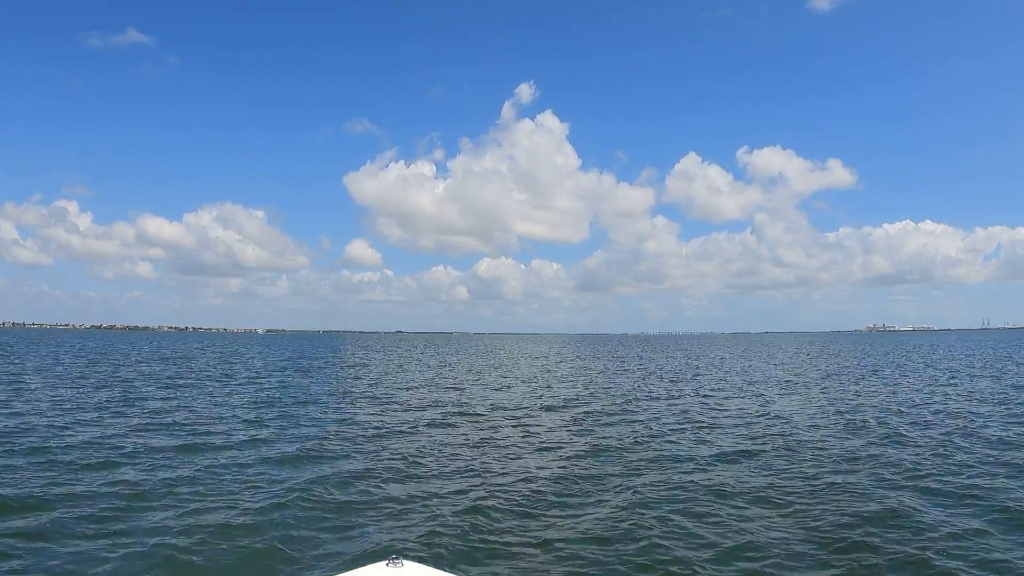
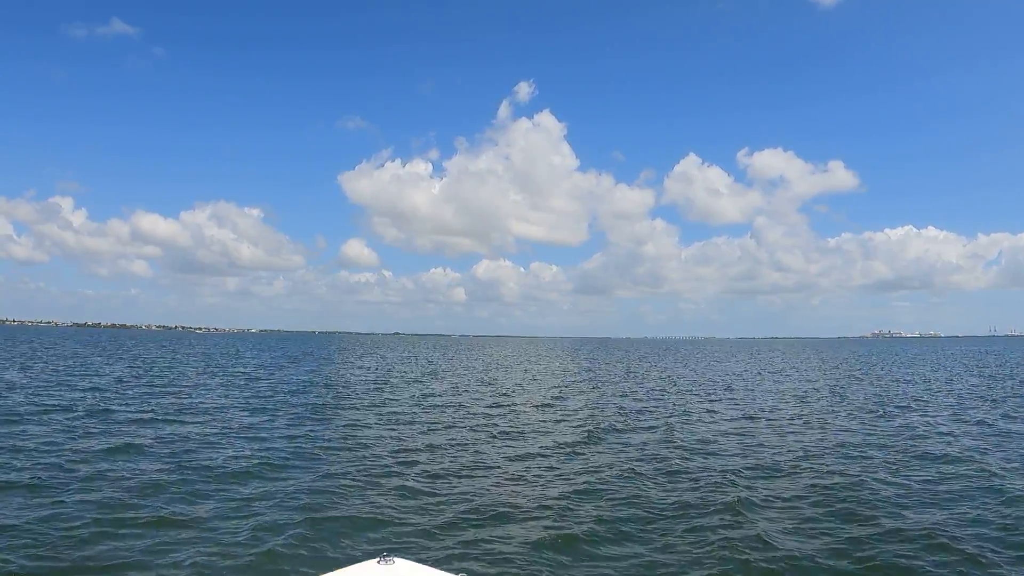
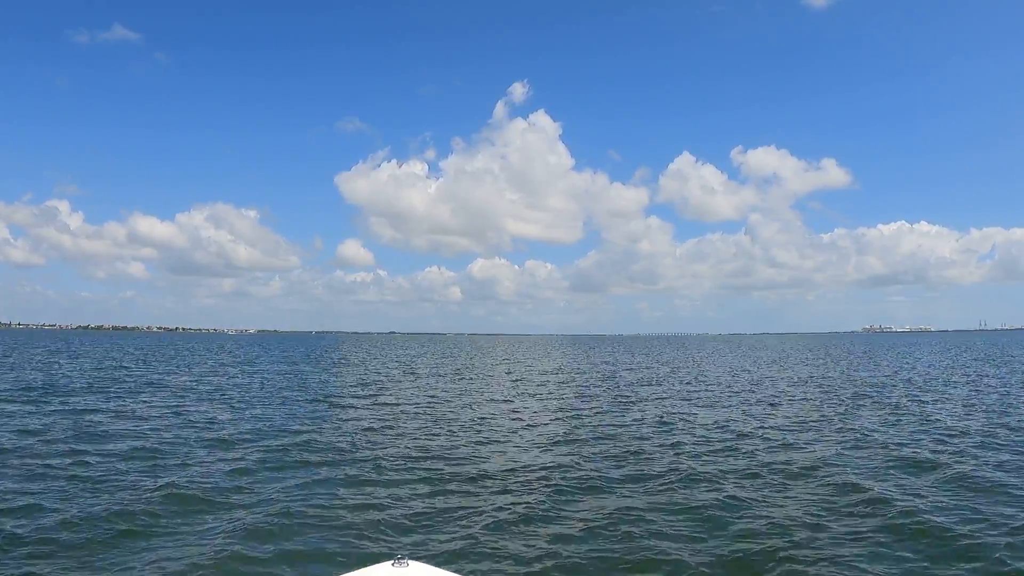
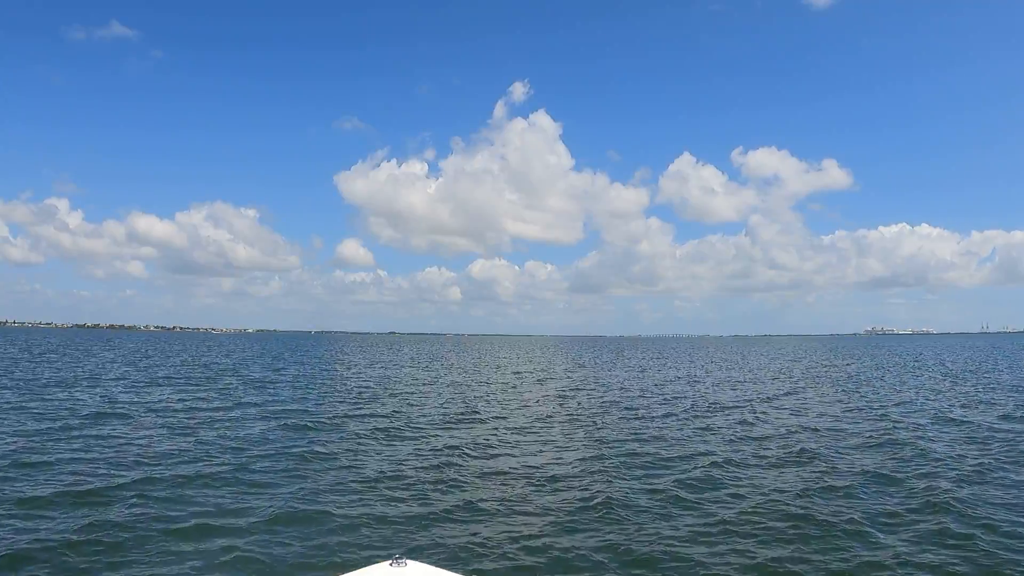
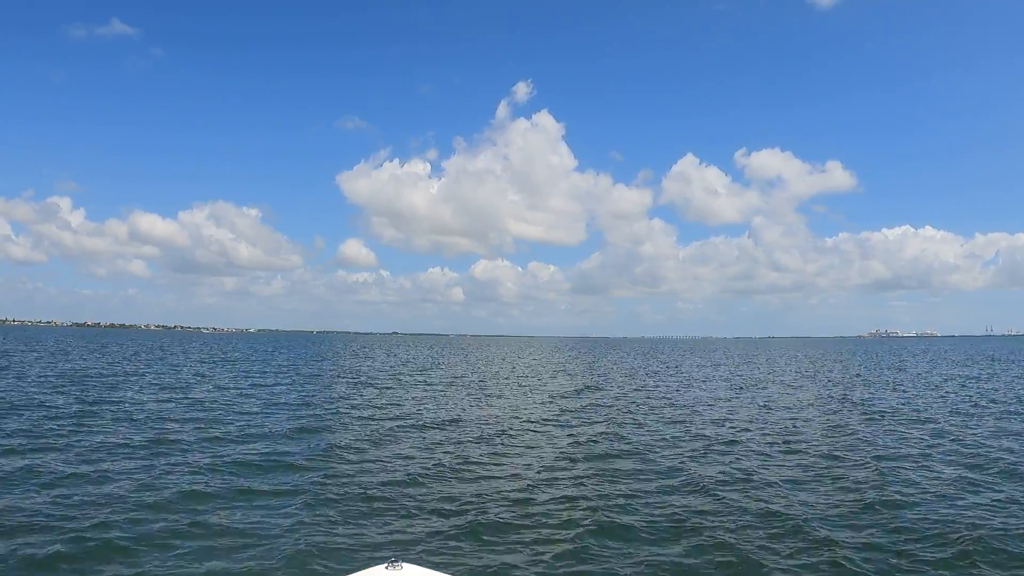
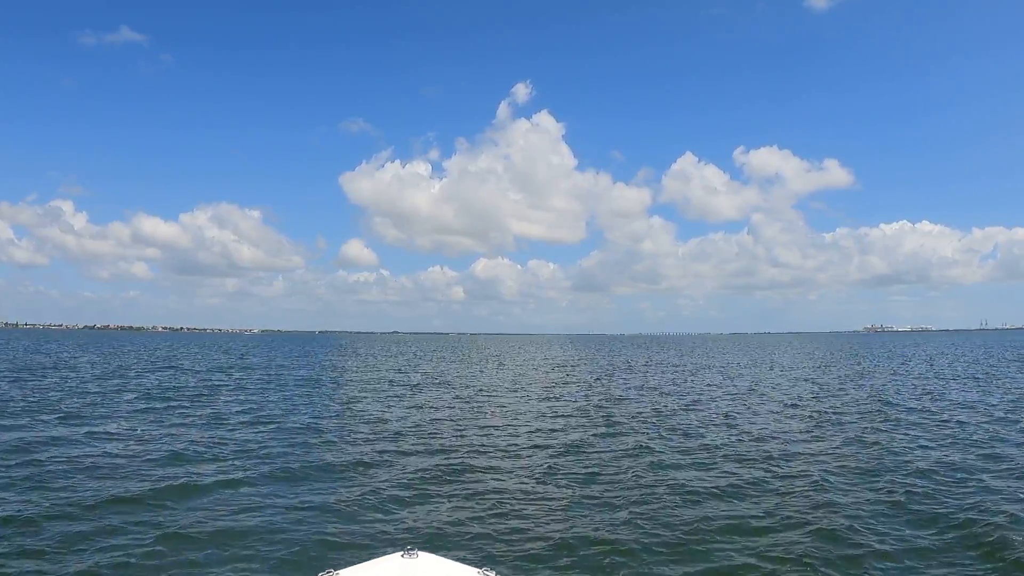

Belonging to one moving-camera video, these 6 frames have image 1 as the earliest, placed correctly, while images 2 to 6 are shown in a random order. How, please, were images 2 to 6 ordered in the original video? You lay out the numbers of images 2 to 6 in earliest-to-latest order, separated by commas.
6, 3, 4, 5, 2
